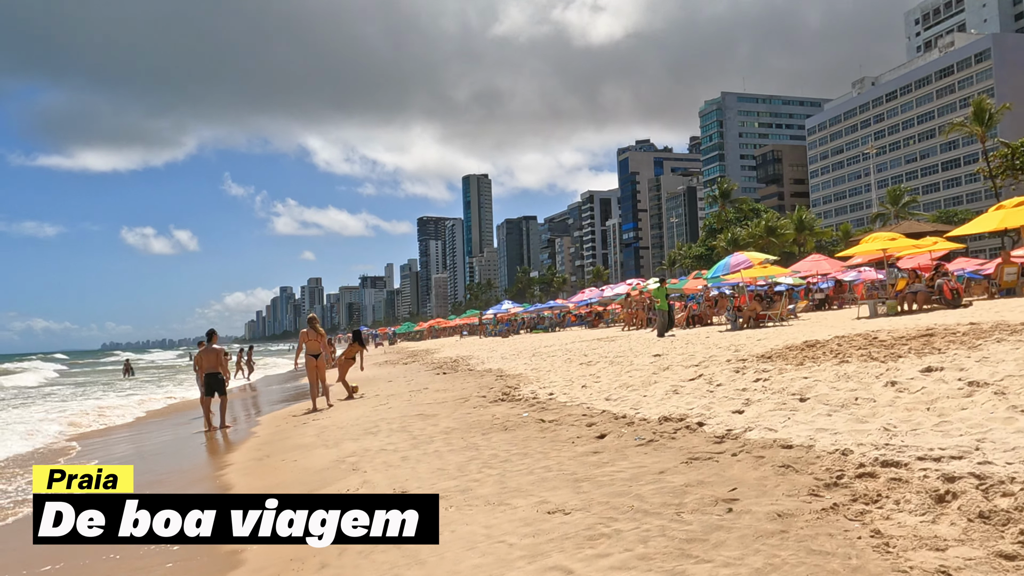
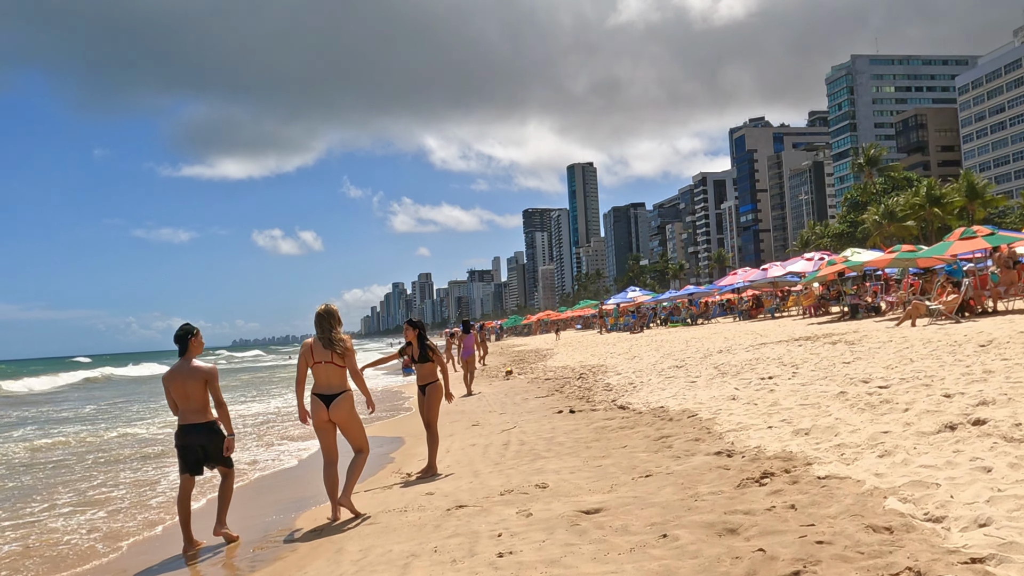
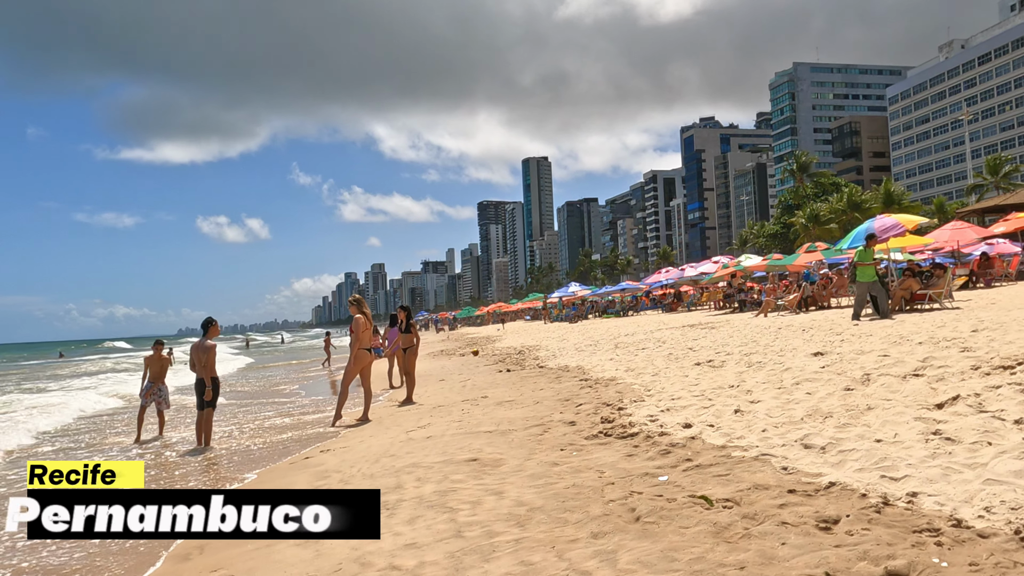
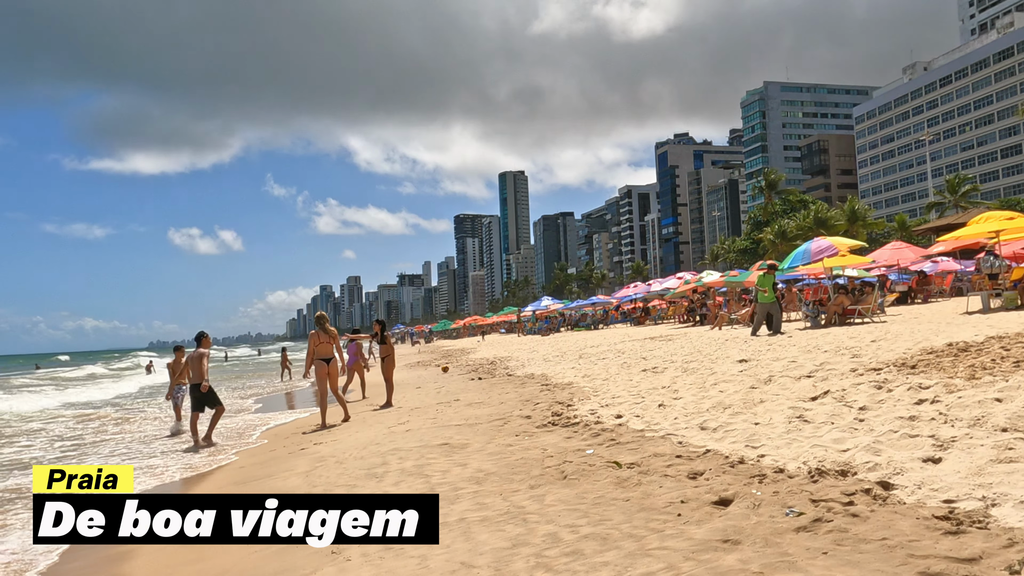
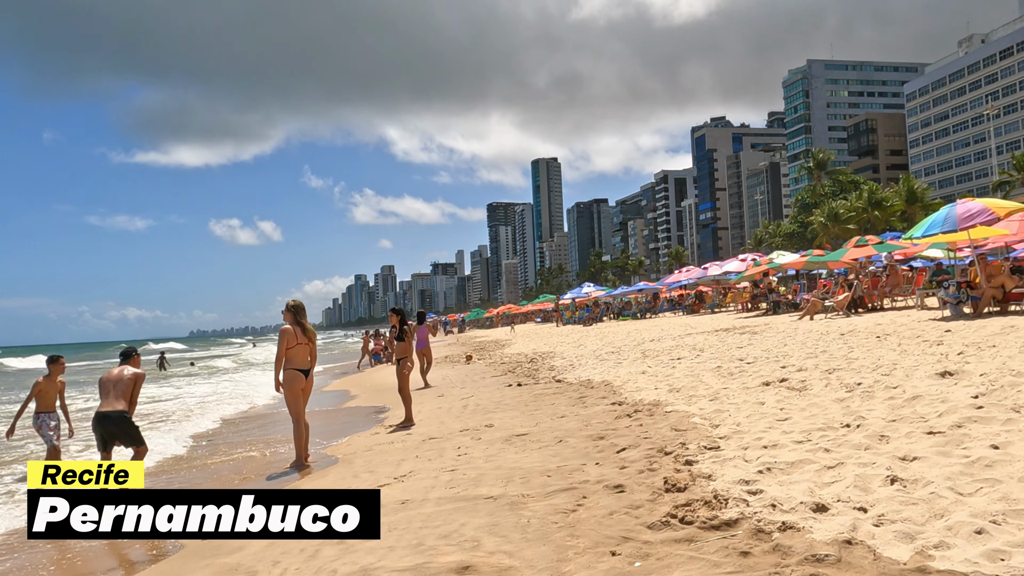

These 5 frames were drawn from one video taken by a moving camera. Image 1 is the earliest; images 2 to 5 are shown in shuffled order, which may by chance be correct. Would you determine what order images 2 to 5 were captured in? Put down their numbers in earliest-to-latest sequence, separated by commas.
4, 3, 5, 2
